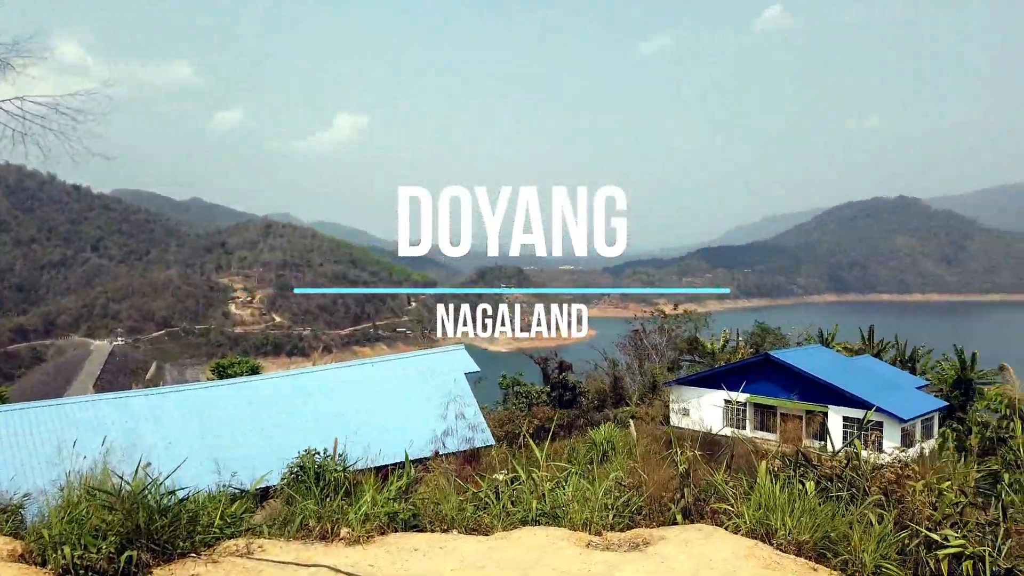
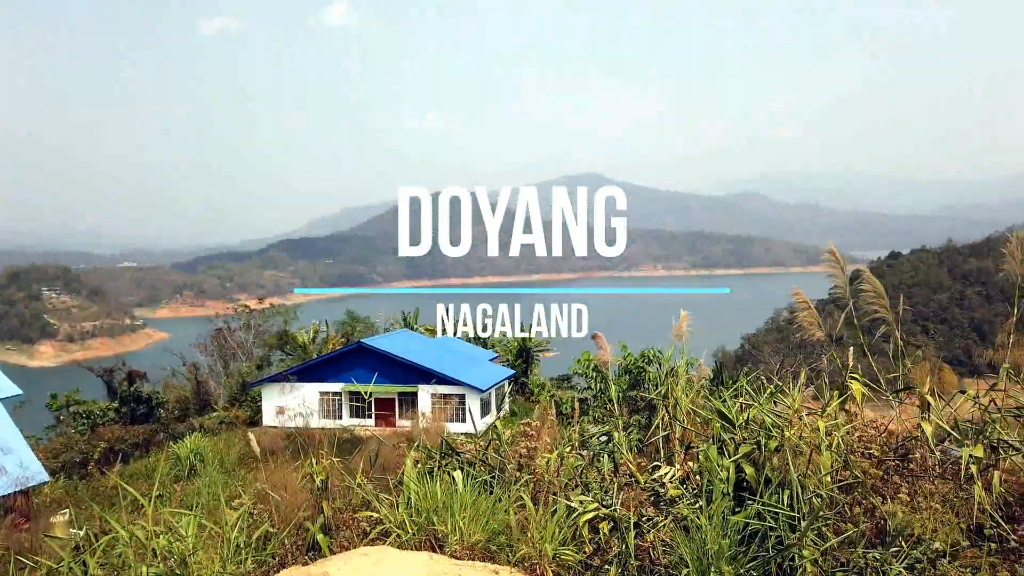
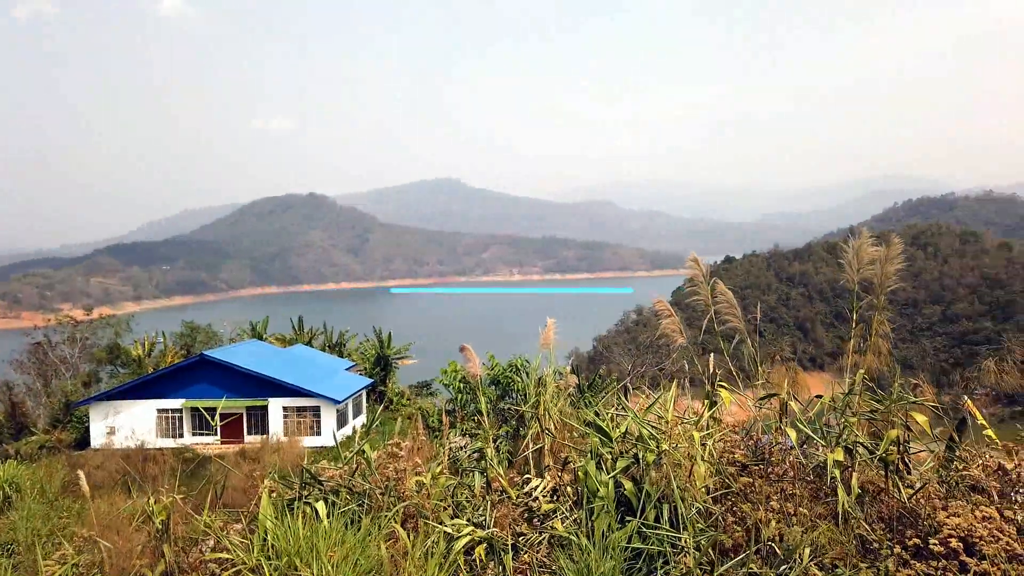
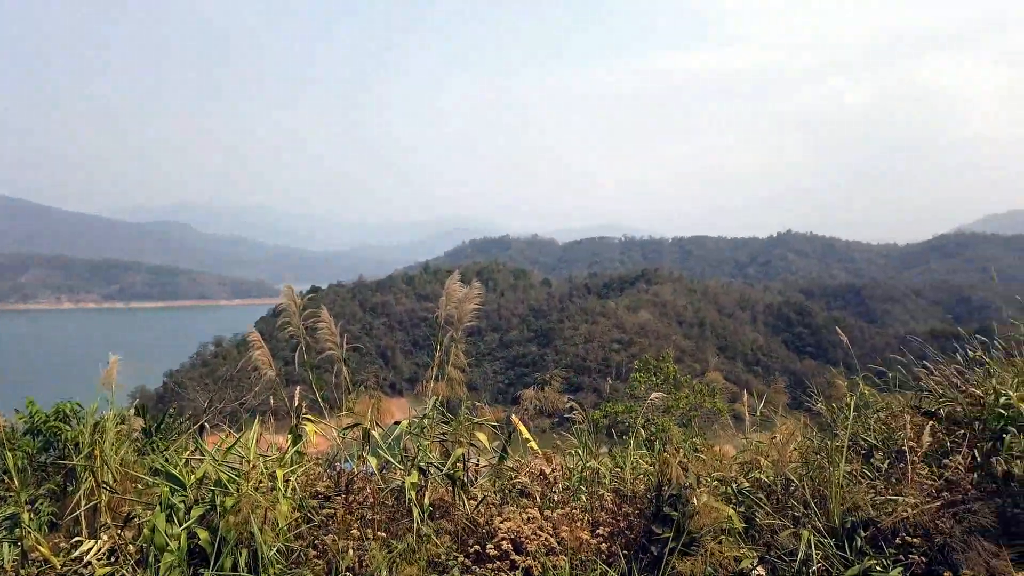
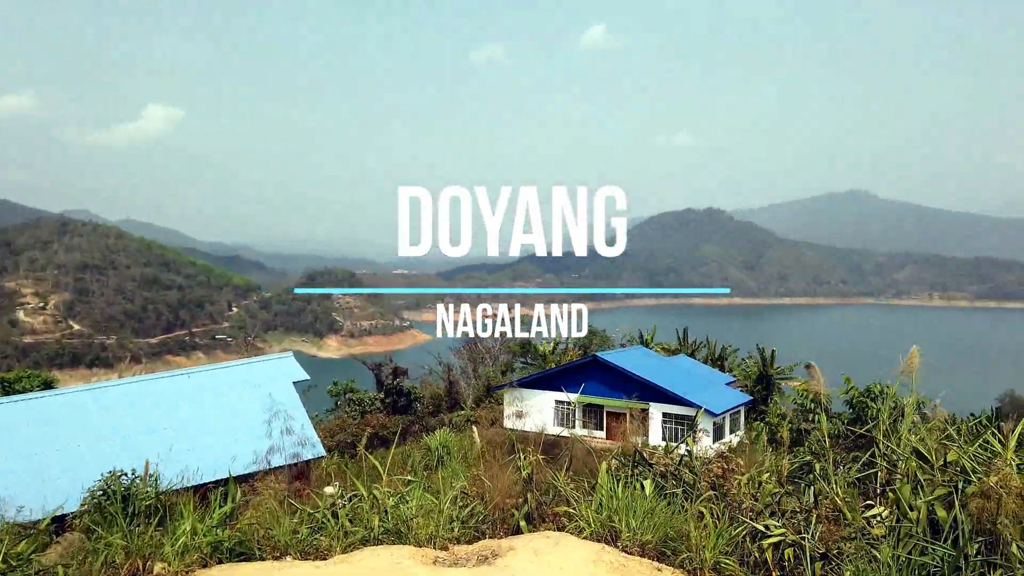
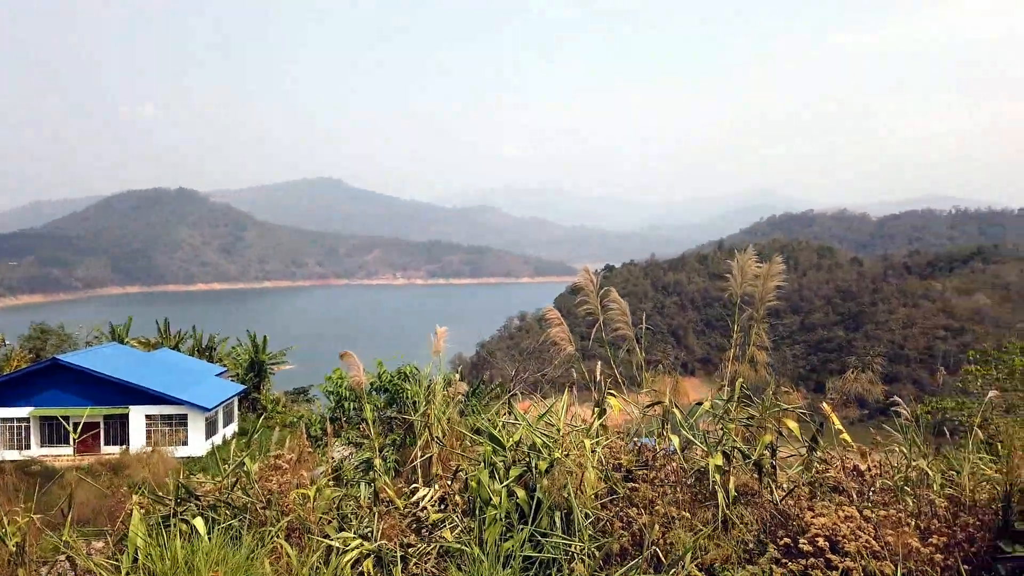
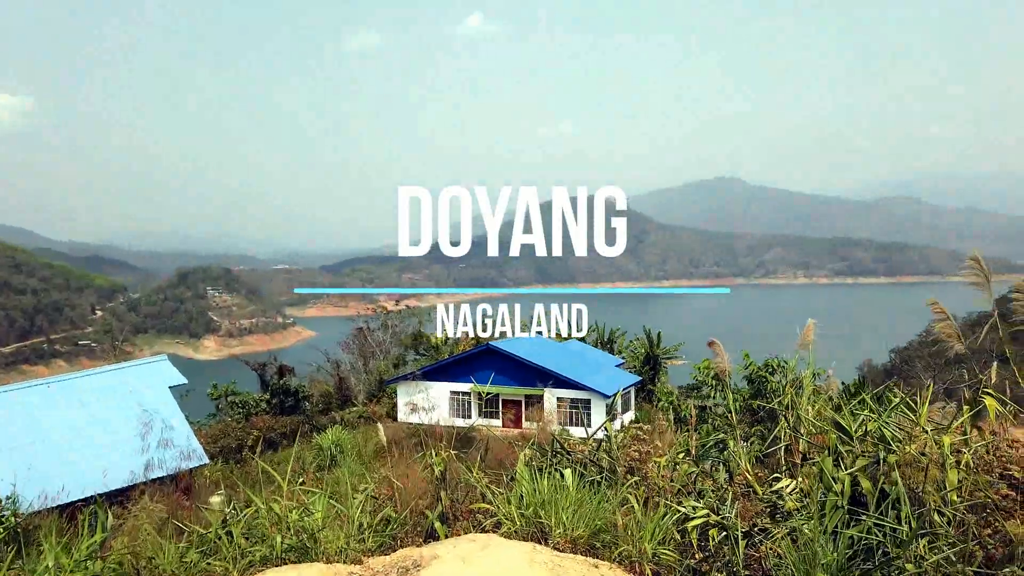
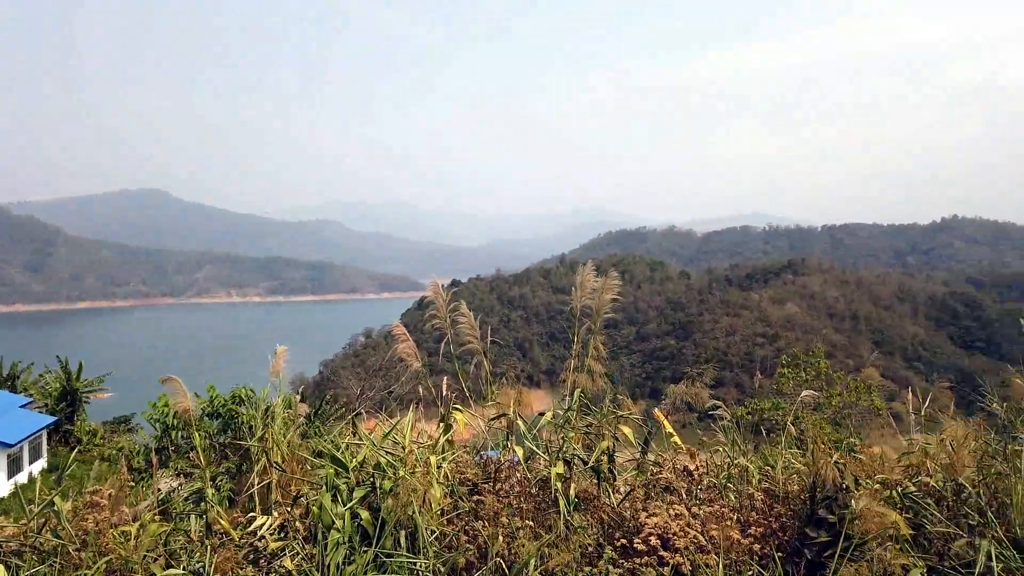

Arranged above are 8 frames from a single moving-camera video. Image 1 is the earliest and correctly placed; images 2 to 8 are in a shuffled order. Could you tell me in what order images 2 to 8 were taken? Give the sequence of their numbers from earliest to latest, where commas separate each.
5, 7, 2, 3, 6, 8, 4
